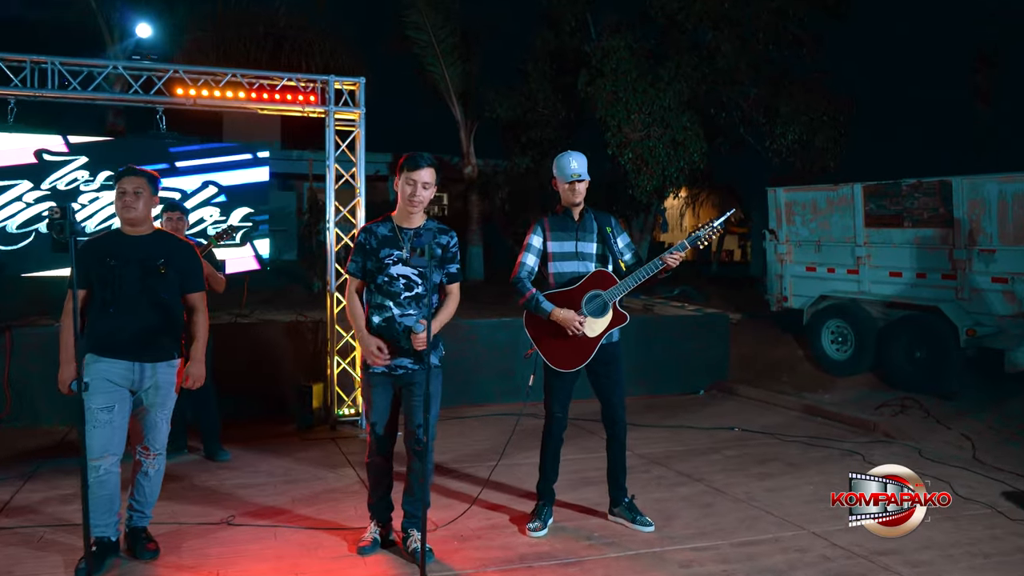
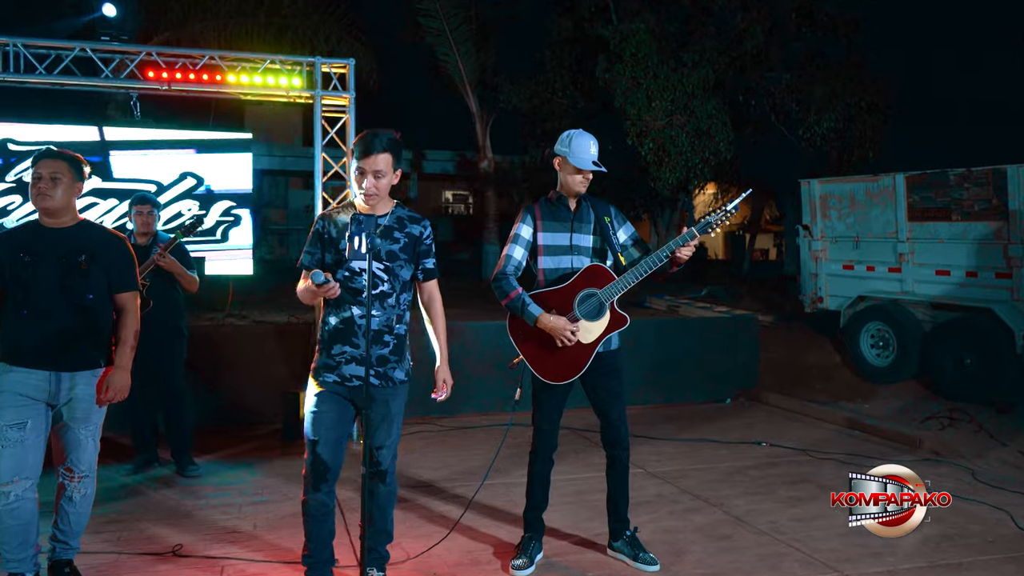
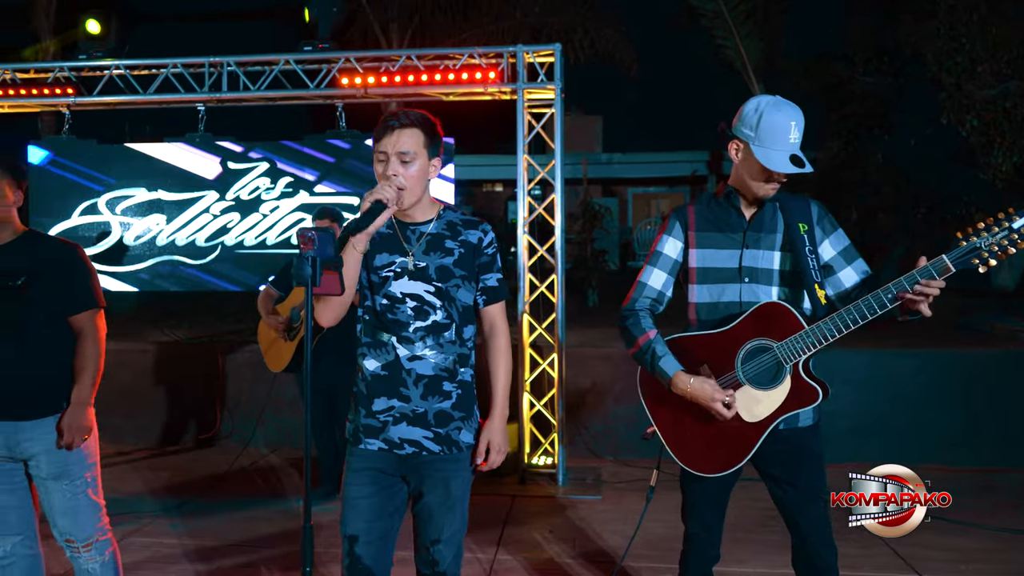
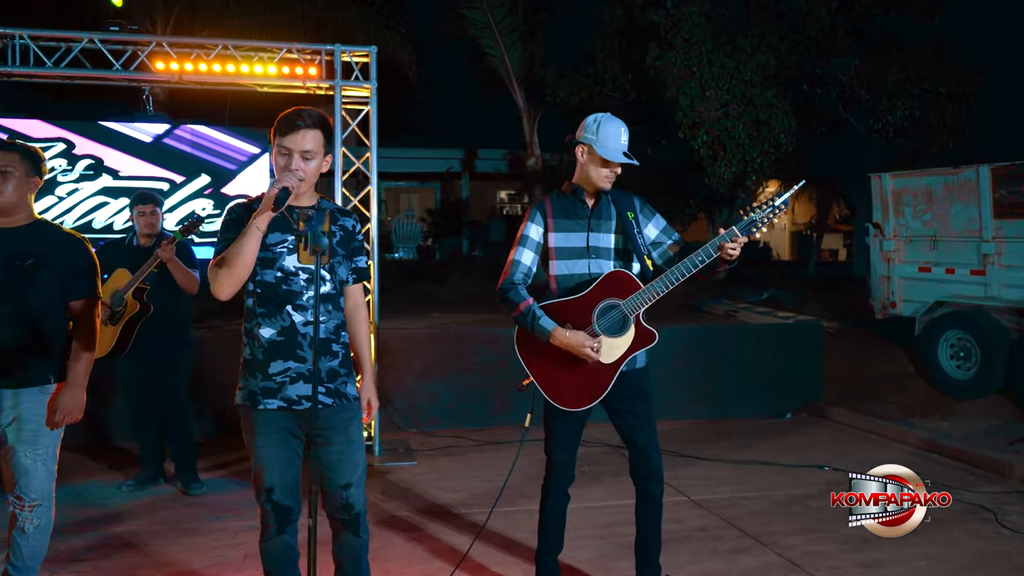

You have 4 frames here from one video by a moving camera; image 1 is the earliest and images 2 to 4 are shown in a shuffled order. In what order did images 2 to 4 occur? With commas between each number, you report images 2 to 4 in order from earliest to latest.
2, 4, 3
